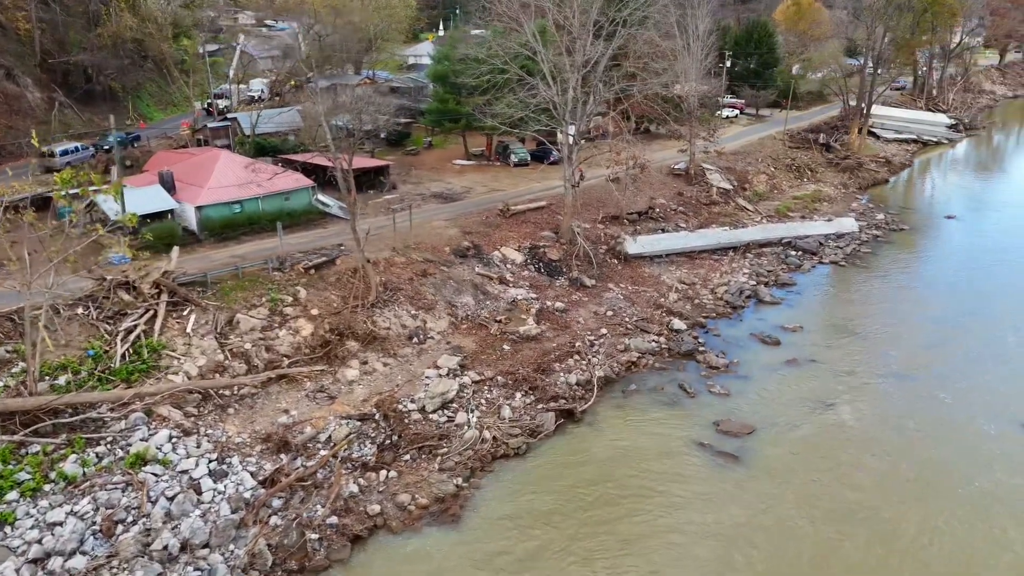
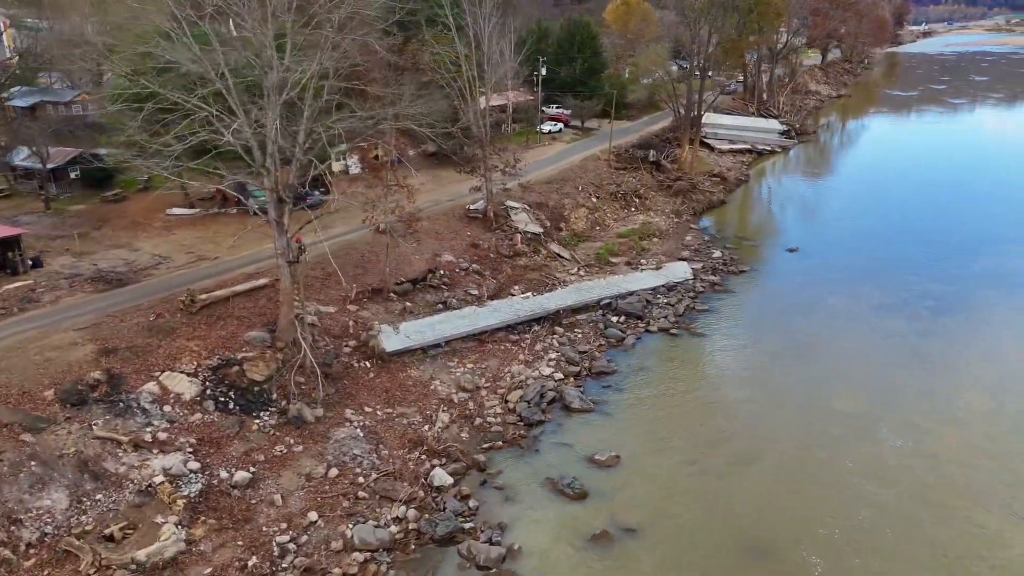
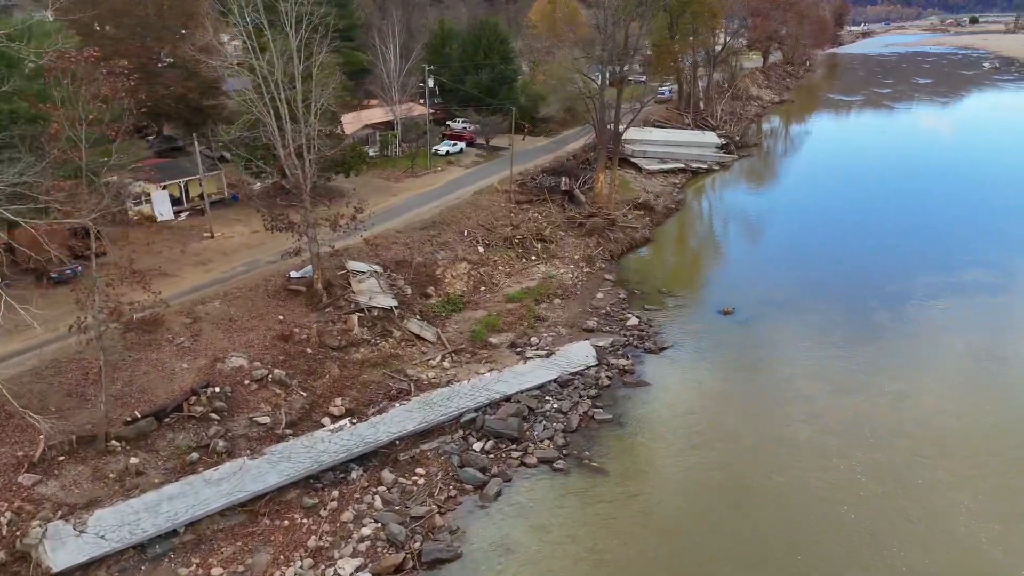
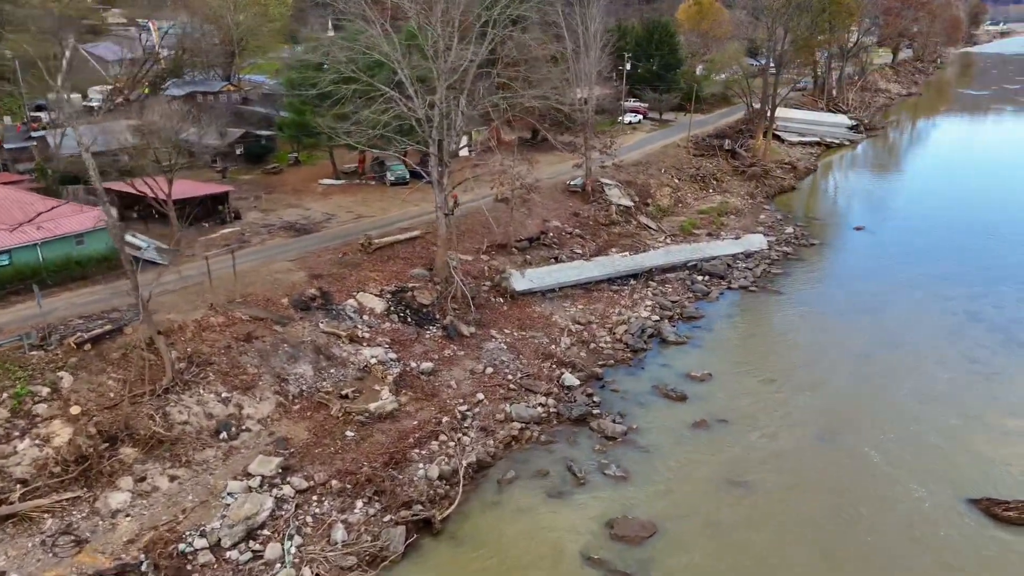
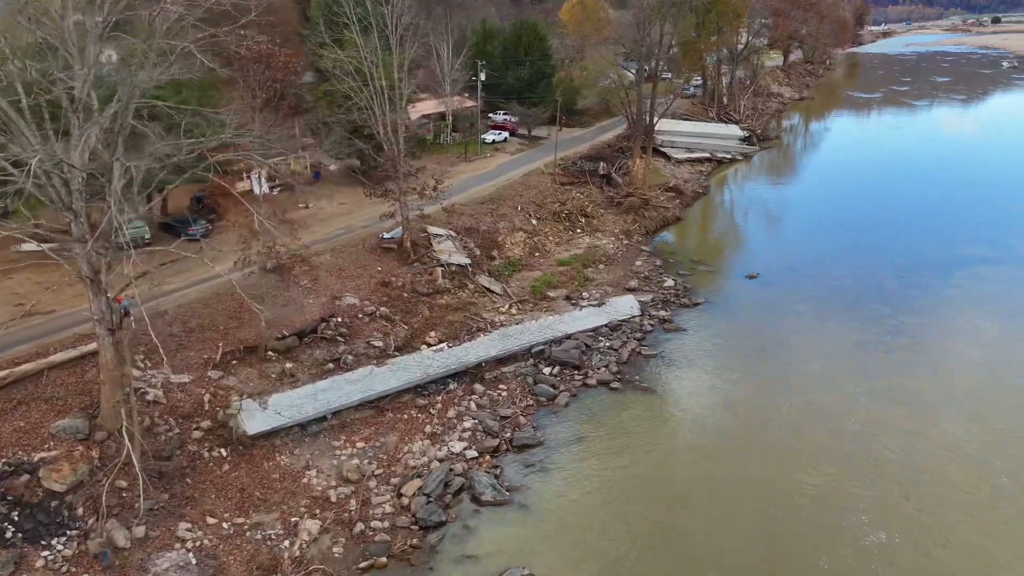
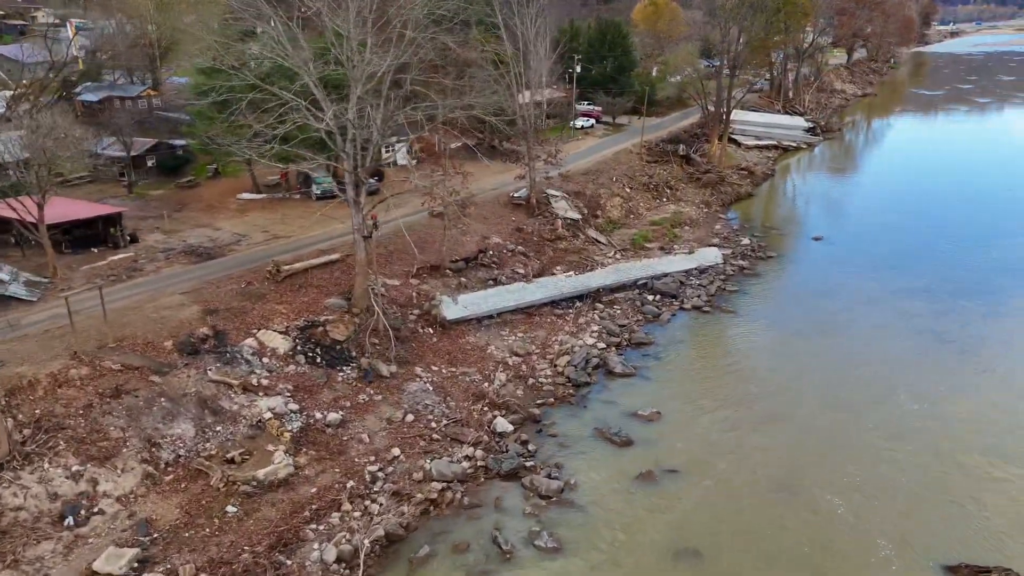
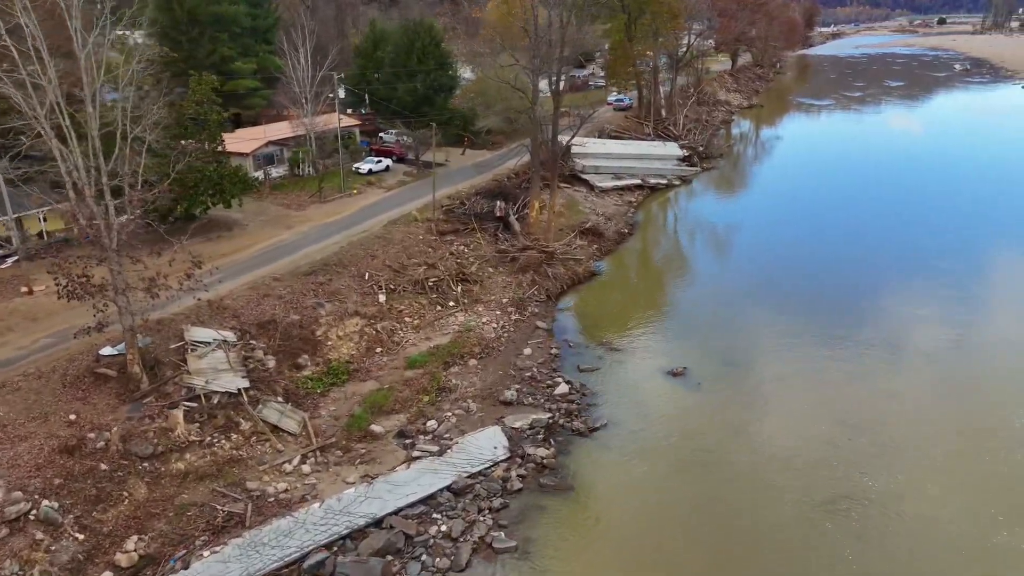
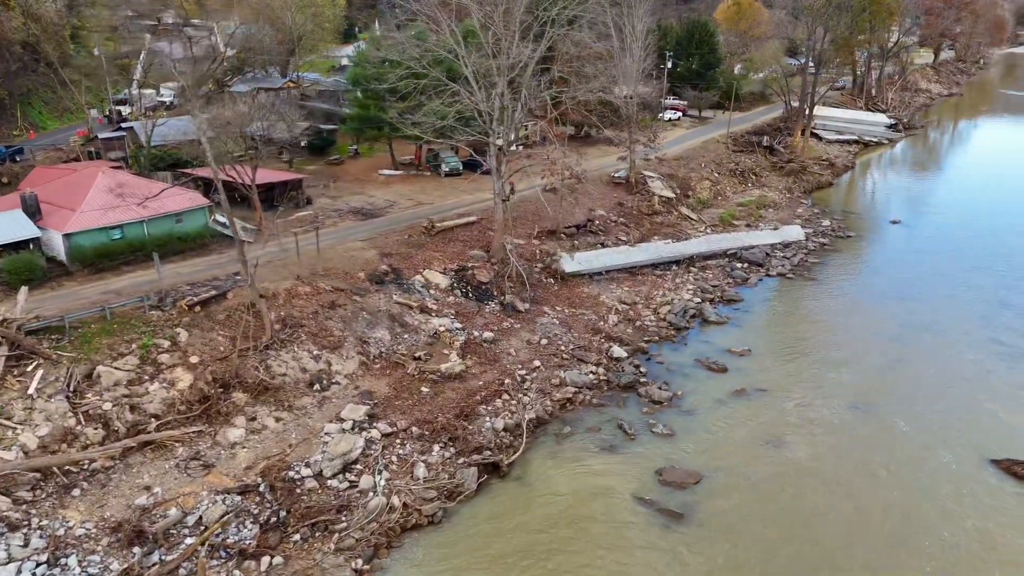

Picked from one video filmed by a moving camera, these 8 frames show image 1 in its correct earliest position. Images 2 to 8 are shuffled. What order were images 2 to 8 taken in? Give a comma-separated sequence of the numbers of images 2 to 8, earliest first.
8, 4, 6, 2, 5, 3, 7
